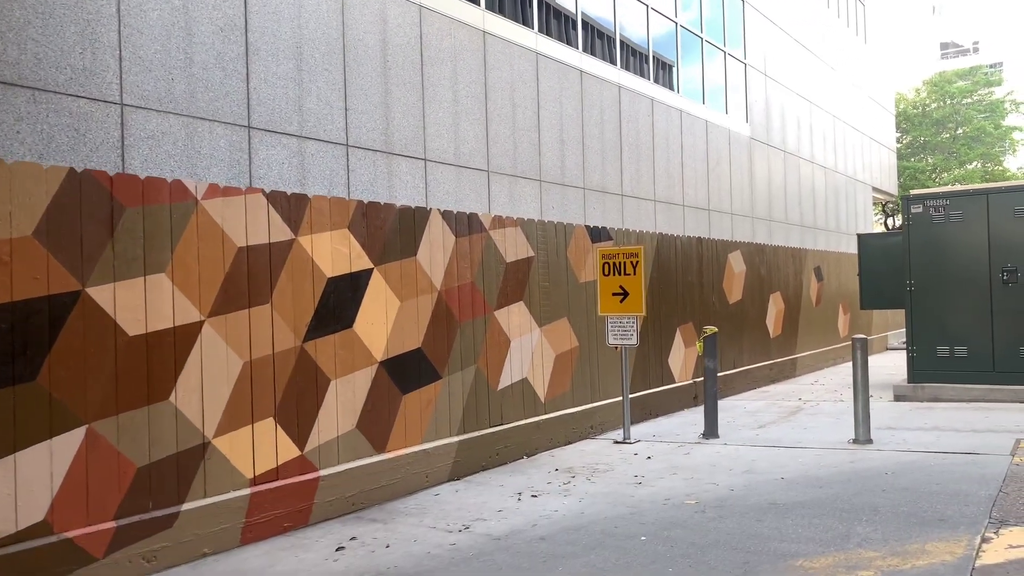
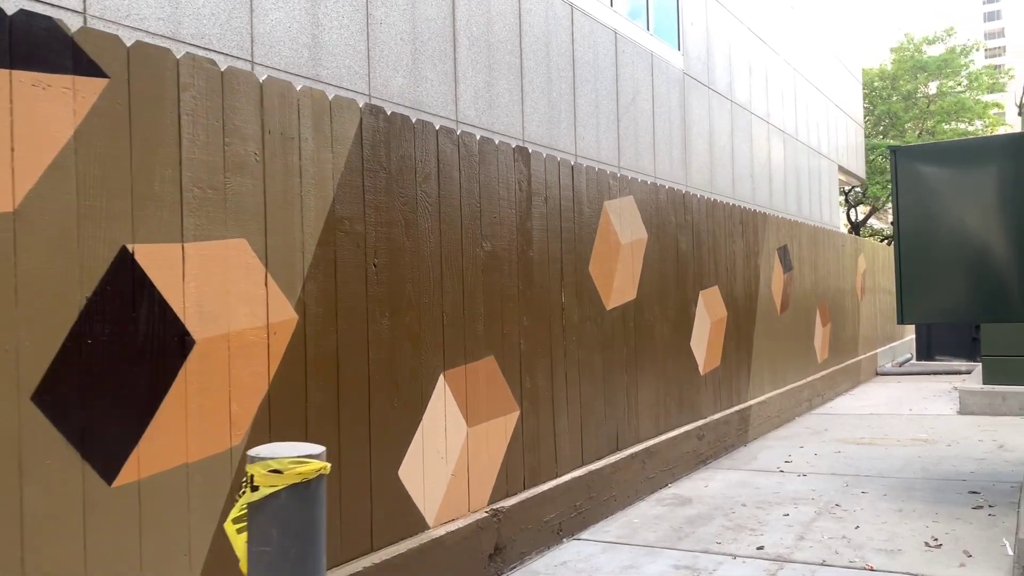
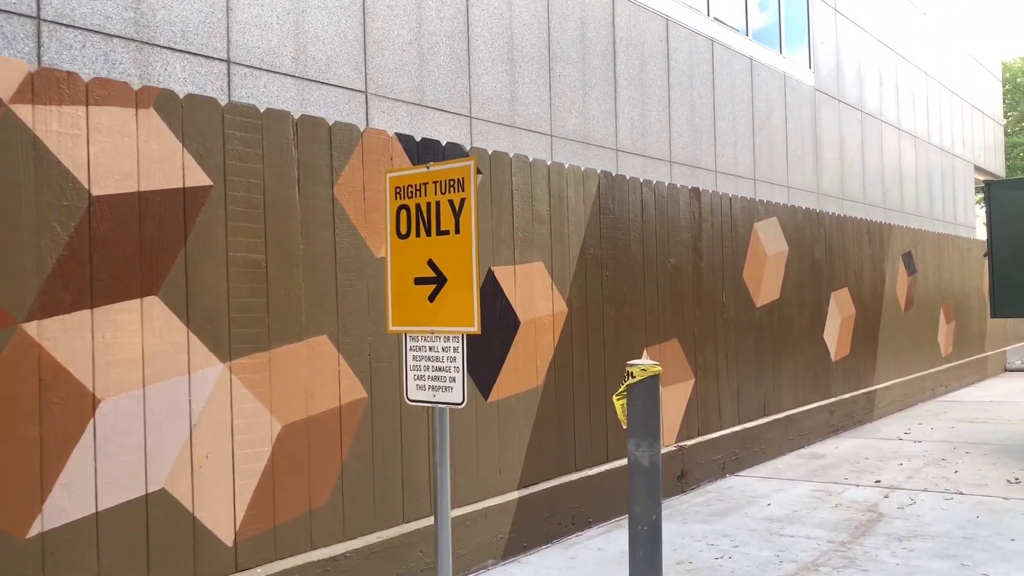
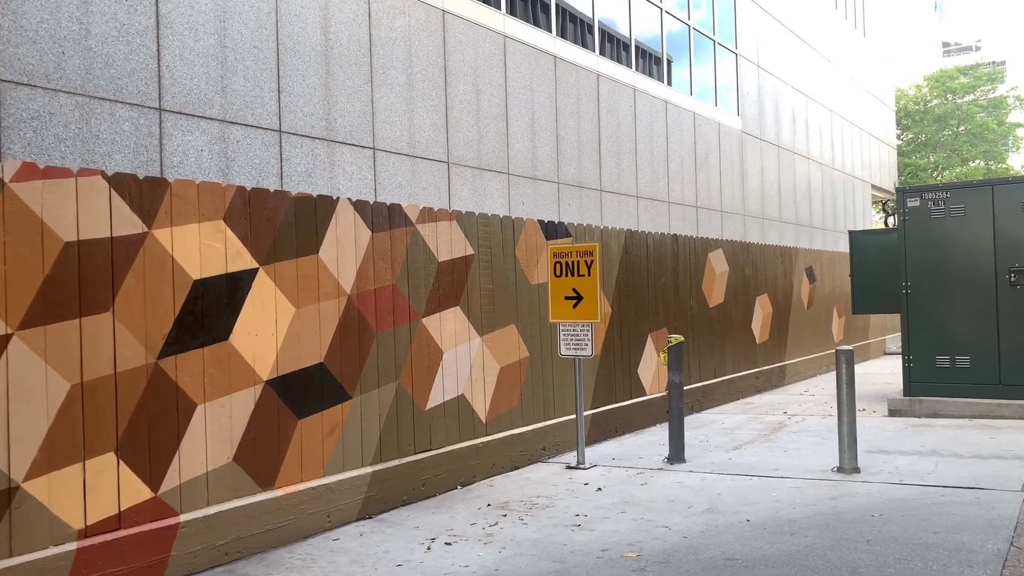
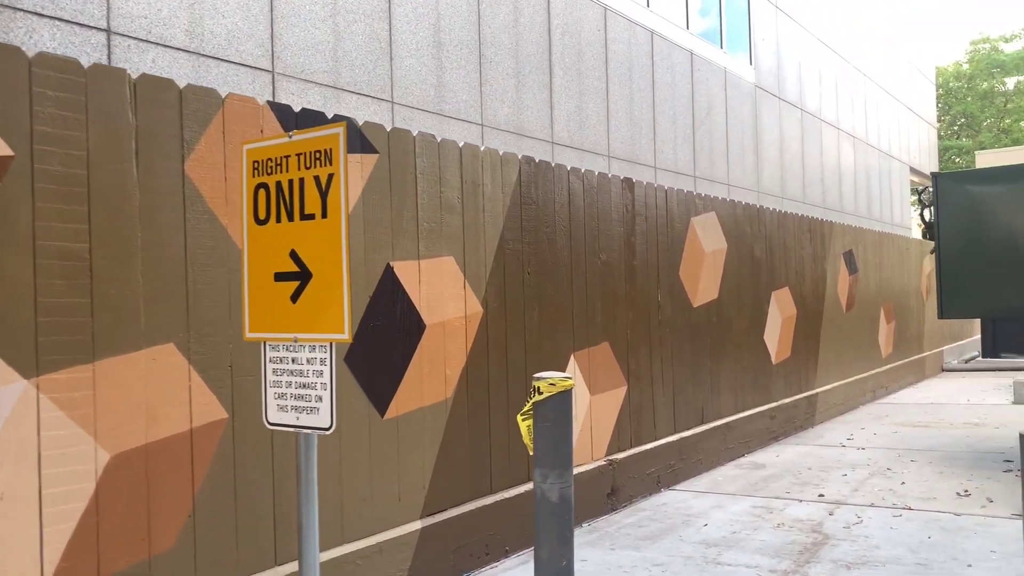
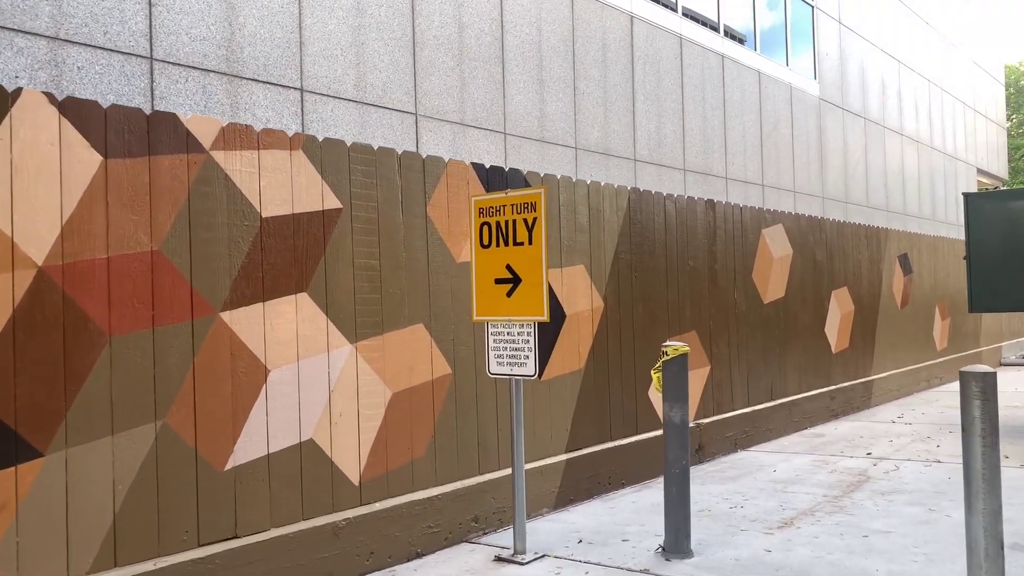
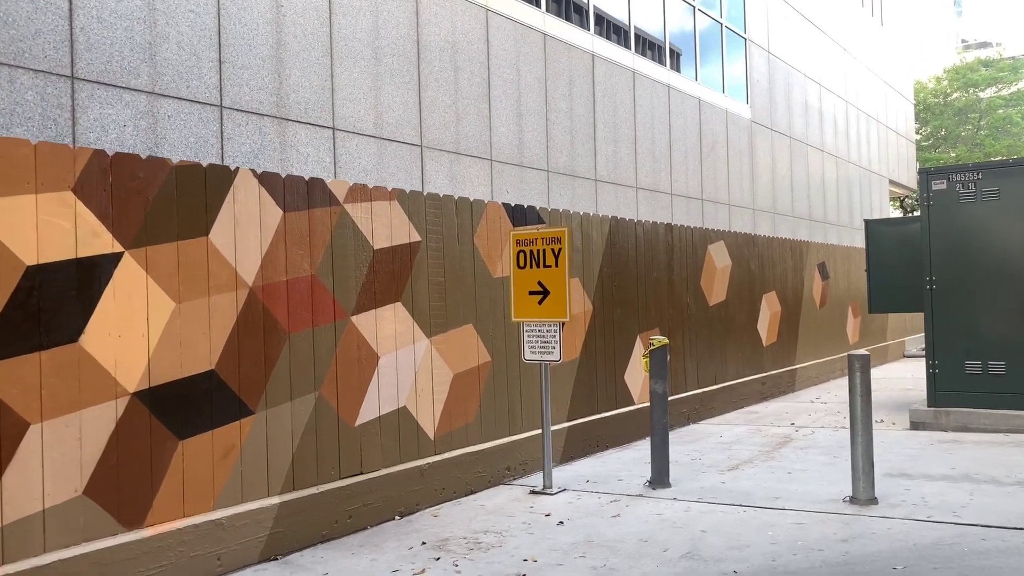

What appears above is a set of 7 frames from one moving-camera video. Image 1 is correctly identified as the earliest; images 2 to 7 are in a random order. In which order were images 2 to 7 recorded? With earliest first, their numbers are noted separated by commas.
4, 7, 6, 3, 5, 2
